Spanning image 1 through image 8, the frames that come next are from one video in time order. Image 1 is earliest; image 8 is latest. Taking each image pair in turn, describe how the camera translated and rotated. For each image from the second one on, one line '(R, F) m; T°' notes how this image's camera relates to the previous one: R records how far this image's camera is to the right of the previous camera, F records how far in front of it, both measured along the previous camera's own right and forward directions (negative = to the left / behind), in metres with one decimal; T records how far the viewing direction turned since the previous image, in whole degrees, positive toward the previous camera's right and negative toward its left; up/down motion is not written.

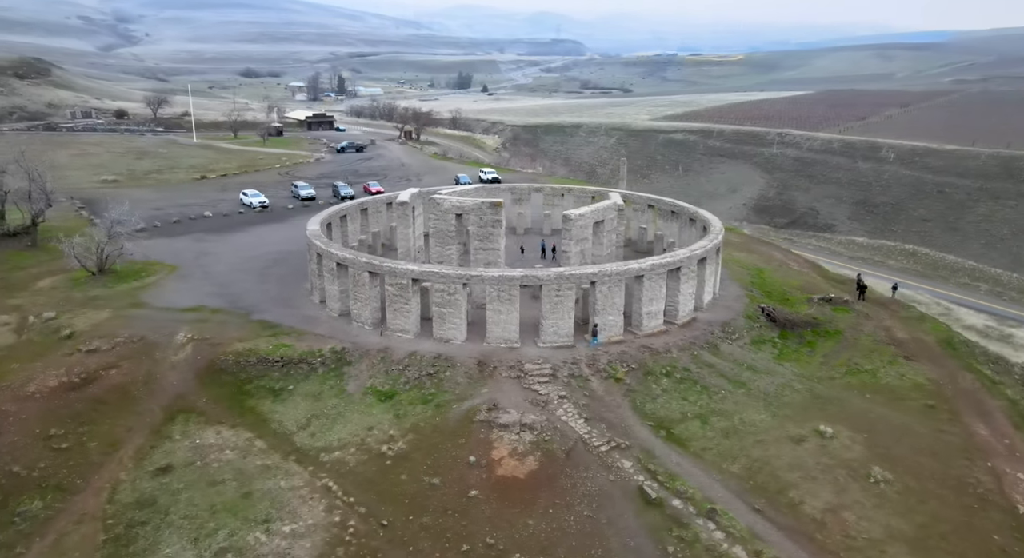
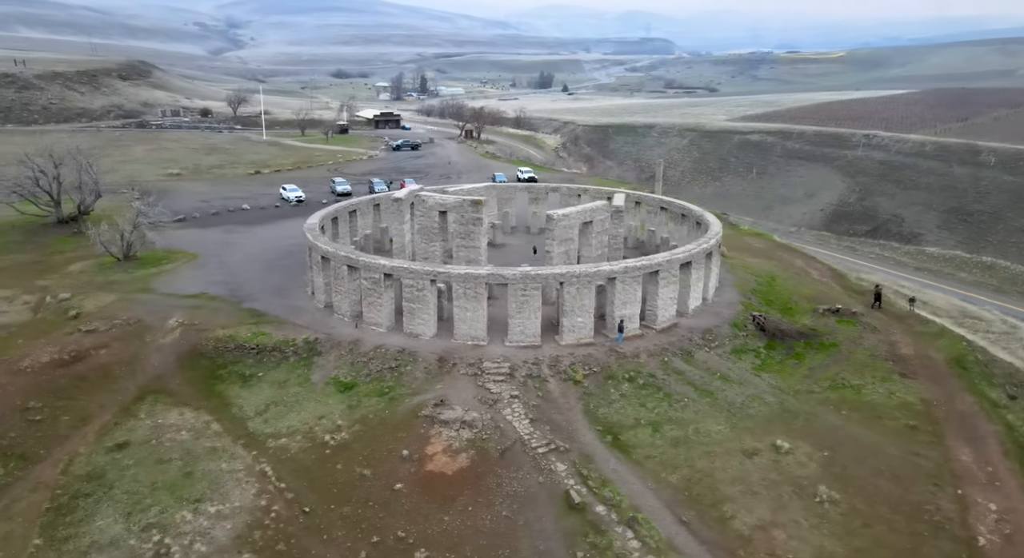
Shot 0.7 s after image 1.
(+3.8, +0.3) m; -6°
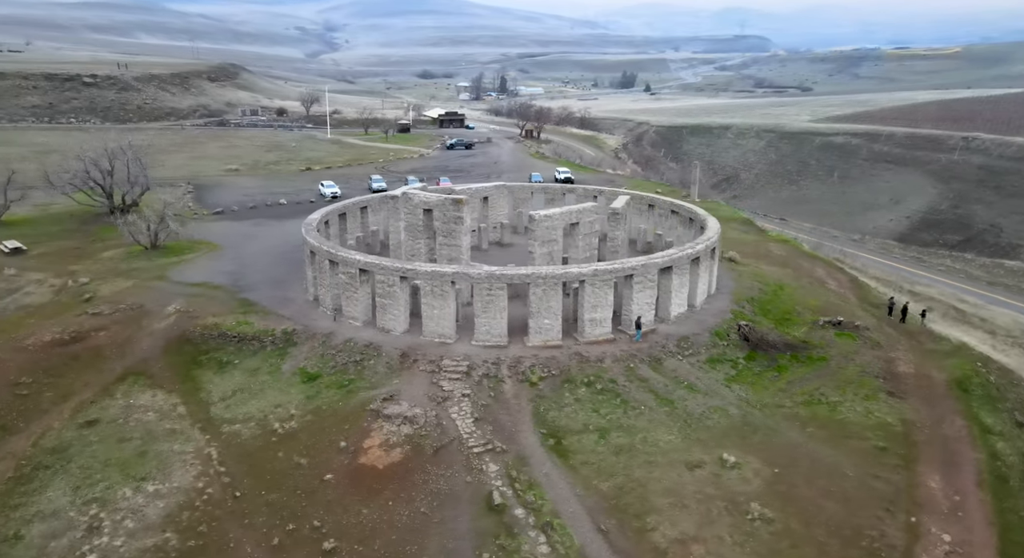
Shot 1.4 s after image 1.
(+3.8, +0.3) m; -6°
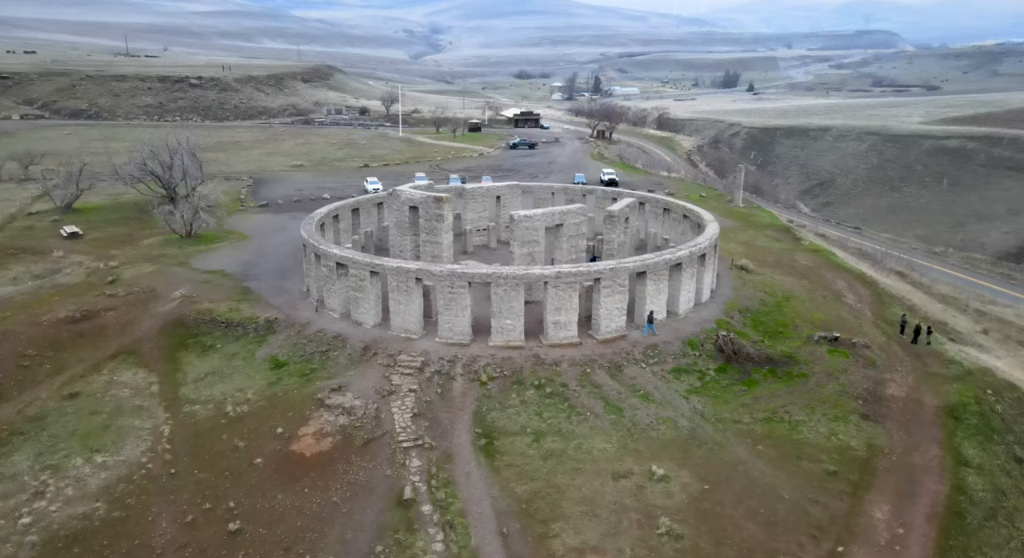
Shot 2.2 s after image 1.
(+4.4, +0.3) m; -7°
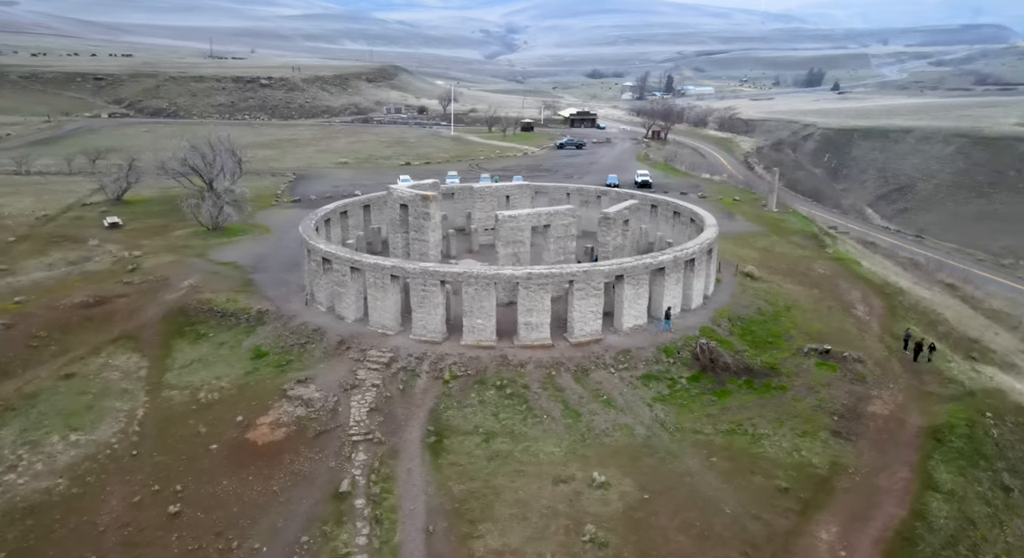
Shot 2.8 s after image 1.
(+3.3, +0.2) m; -5°
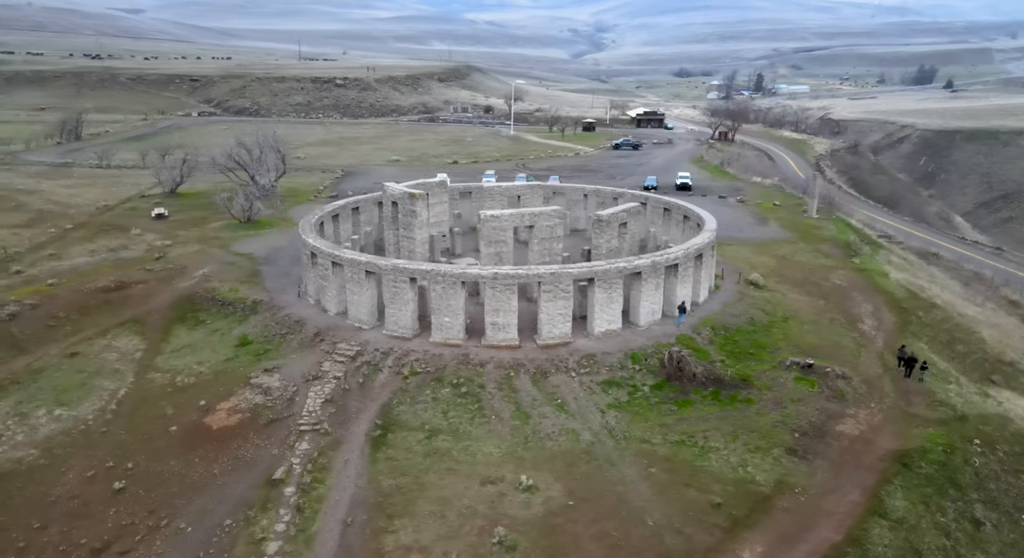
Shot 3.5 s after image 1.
(+3.8, +0.2) m; -6°
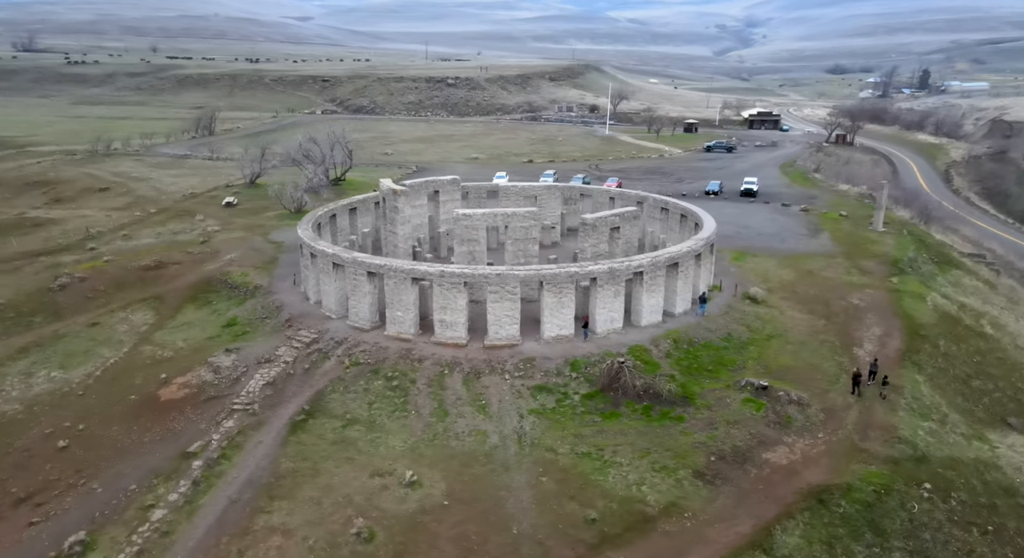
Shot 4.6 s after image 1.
(+6.1, +0.4) m; -10°
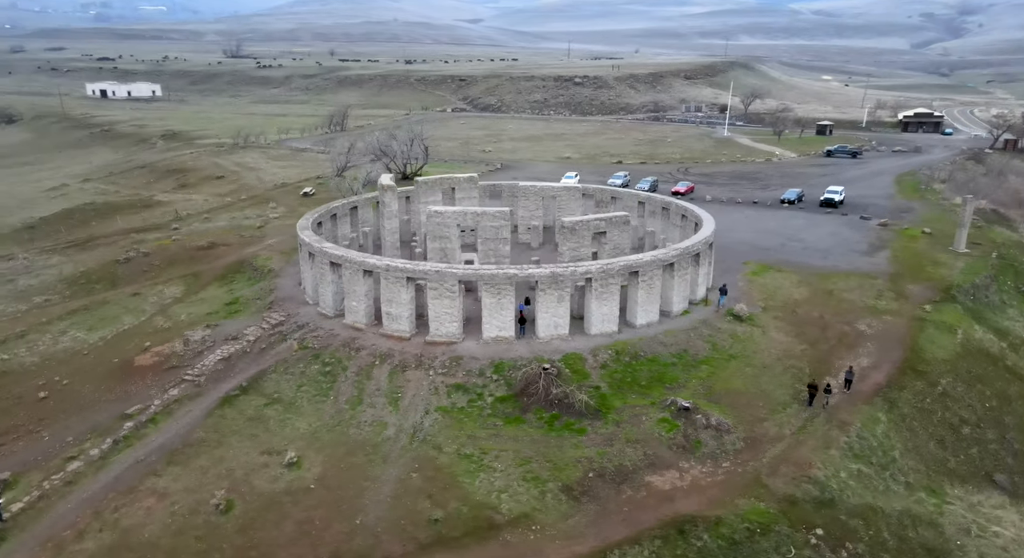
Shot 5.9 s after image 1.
(+7.2, +0.5) m; -11°
